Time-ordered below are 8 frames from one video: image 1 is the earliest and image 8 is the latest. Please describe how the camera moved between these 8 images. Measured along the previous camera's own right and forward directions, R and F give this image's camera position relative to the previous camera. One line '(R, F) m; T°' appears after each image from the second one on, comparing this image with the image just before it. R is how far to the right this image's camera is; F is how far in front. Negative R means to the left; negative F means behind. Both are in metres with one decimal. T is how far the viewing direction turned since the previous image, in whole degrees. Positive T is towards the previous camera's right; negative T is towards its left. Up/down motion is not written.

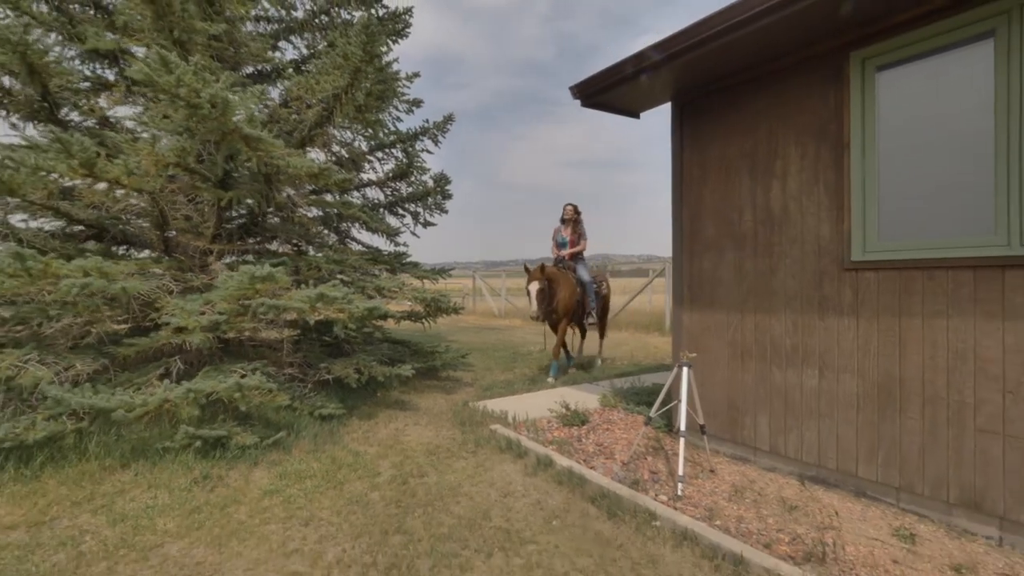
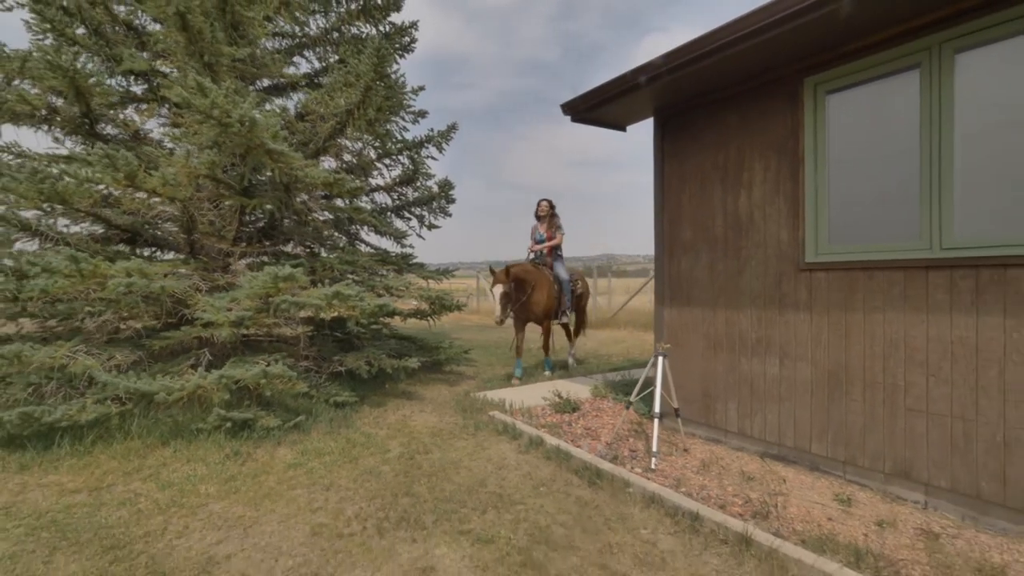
(+0.1, -0.4) m; -1°
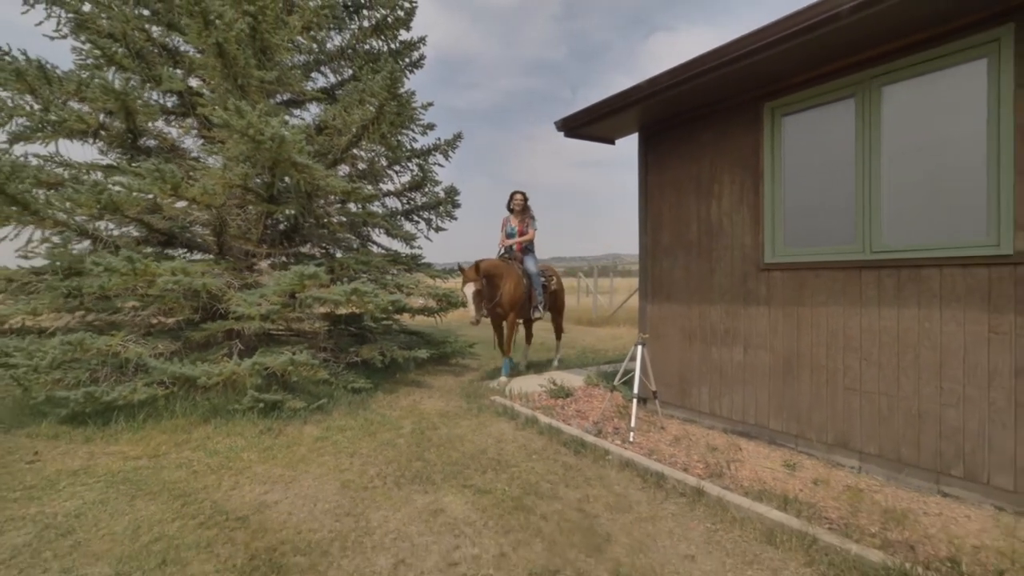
(+0.1, -0.6) m; -1°
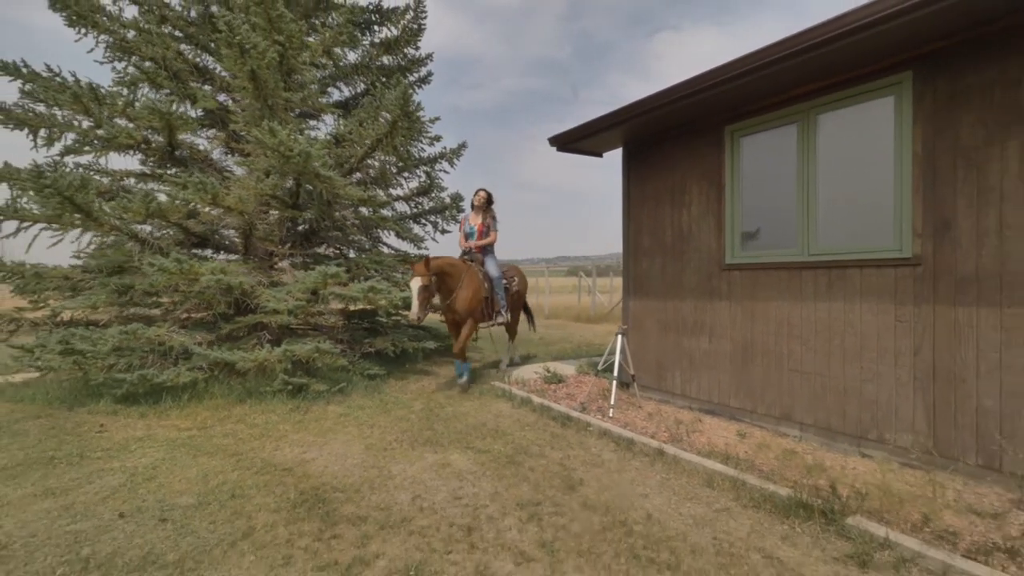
(+0.1, -0.7) m; 0°
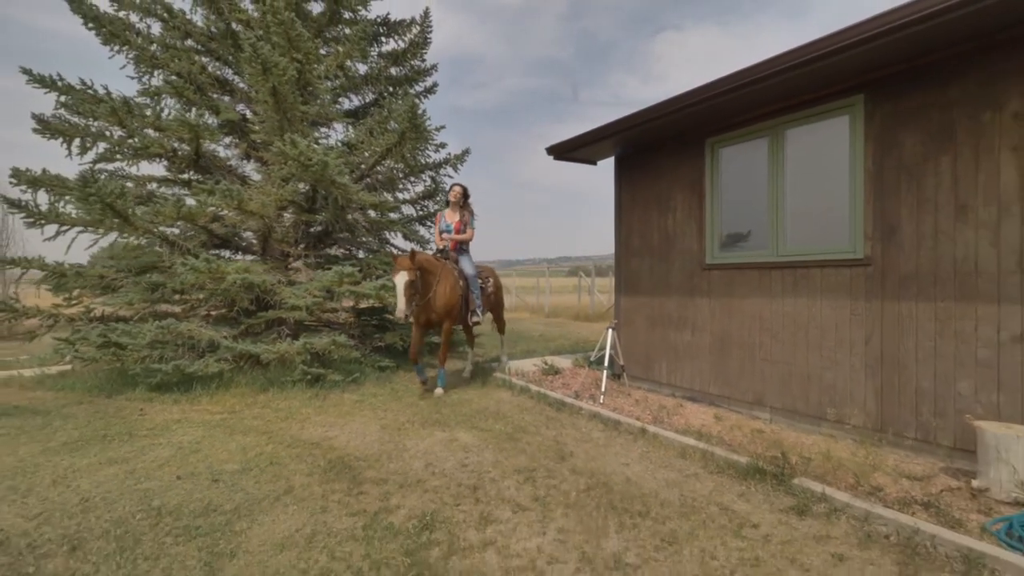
(0.0, -0.5) m; 0°
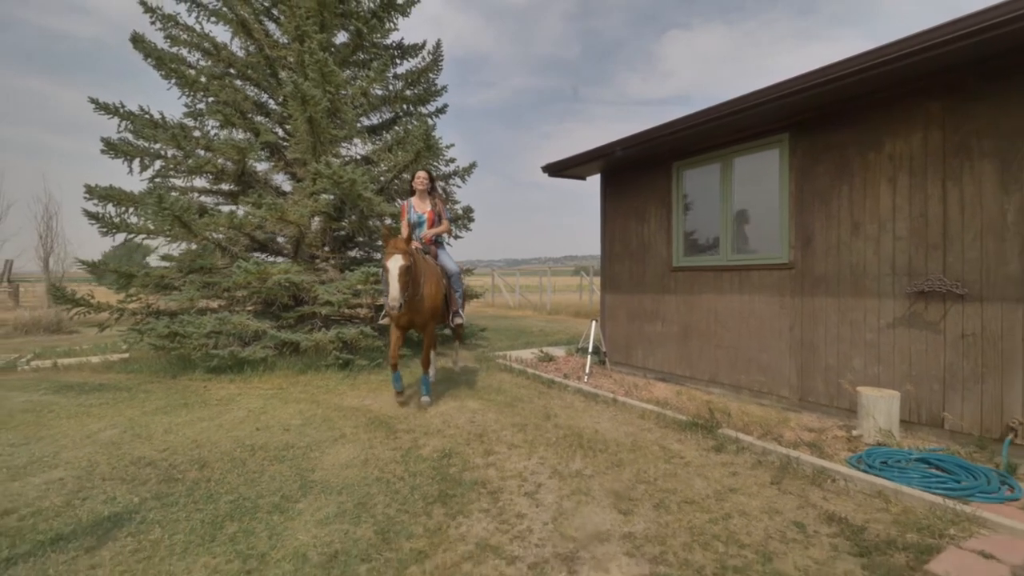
(+0.1, -1.1) m; -1°
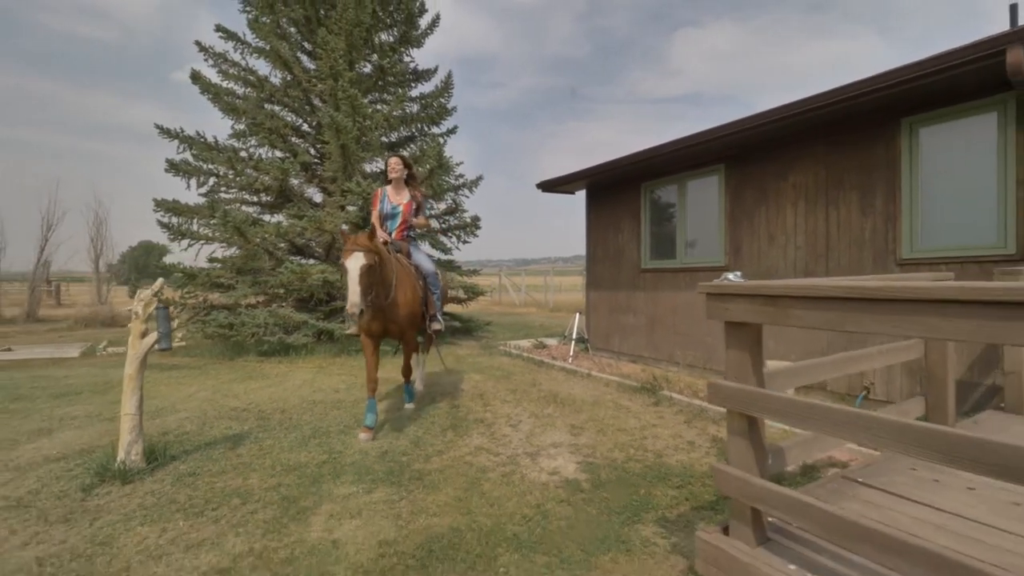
(+0.2, -1.4) m; -1°
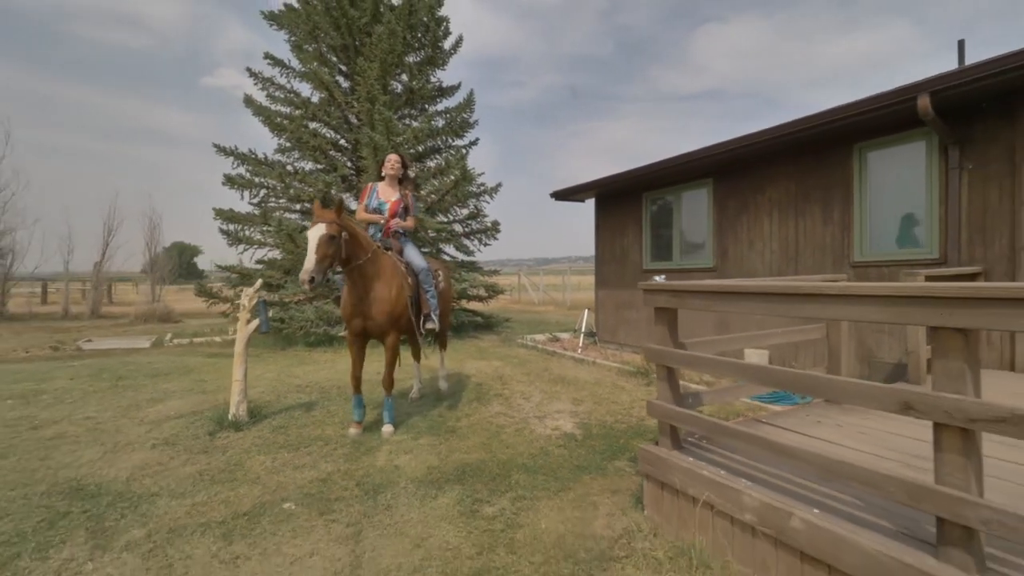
(+0.1, -1.0) m; -2°
